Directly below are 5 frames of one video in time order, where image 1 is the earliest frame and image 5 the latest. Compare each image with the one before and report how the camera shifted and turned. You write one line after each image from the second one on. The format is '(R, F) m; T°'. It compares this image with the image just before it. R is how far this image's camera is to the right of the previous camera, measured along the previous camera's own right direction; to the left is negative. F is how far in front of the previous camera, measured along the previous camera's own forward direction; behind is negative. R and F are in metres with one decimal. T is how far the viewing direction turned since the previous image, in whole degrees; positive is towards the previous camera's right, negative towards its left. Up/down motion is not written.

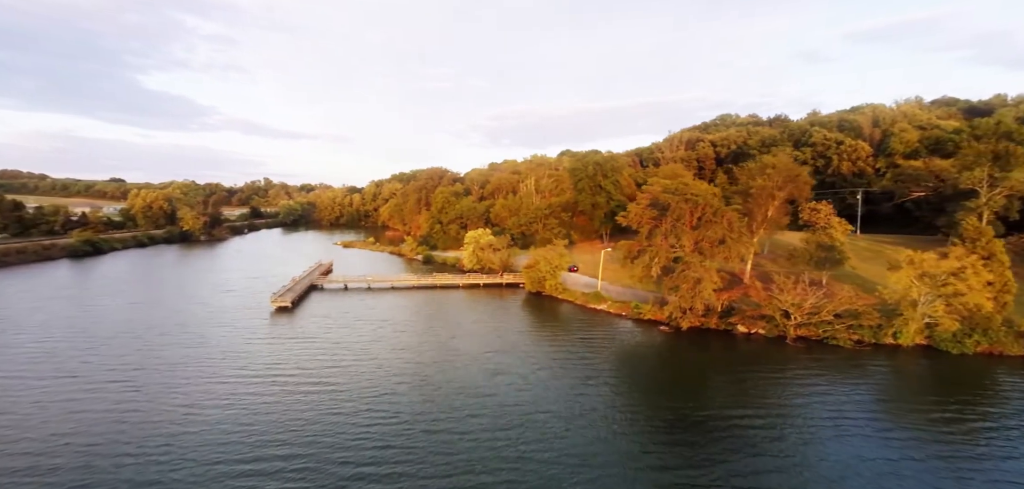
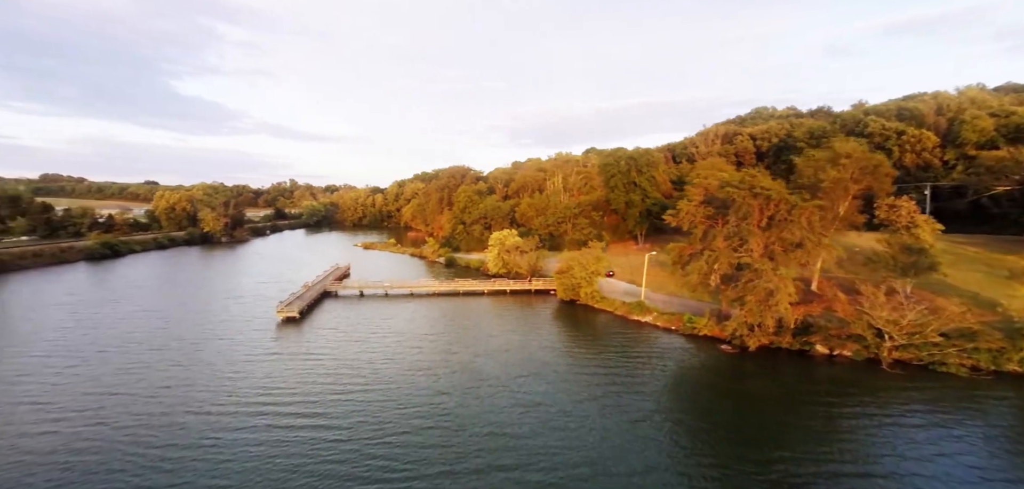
(-0.7, +5.5) m; -3°
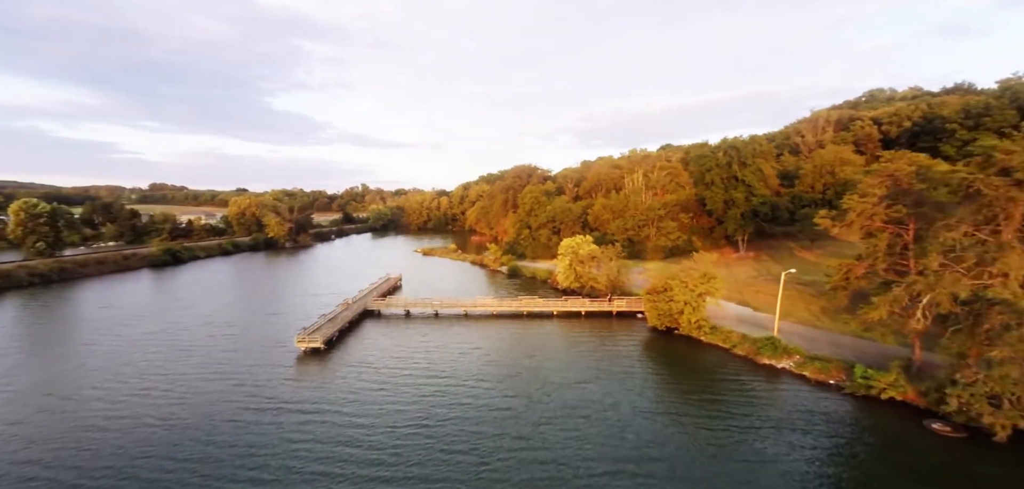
(-0.7, +10.7) m; -8°
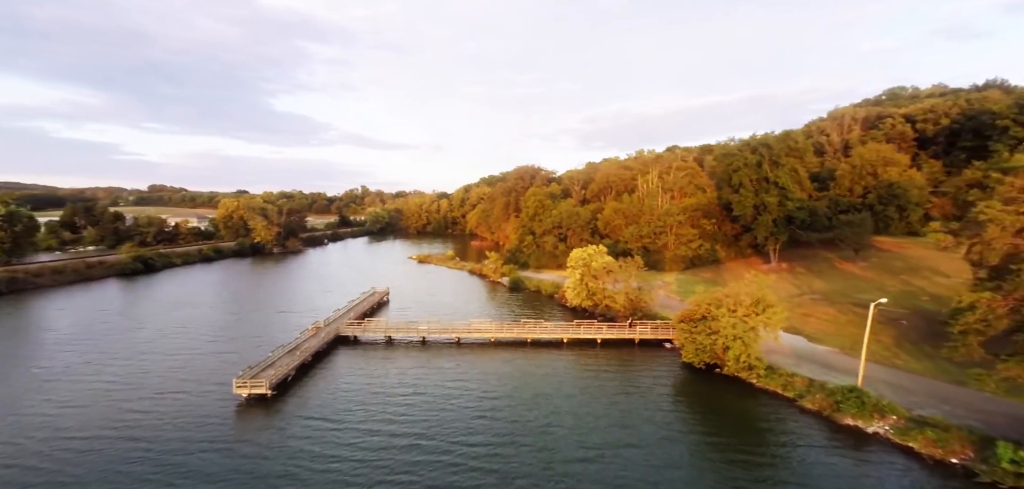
(0.0, +7.7) m; 0°
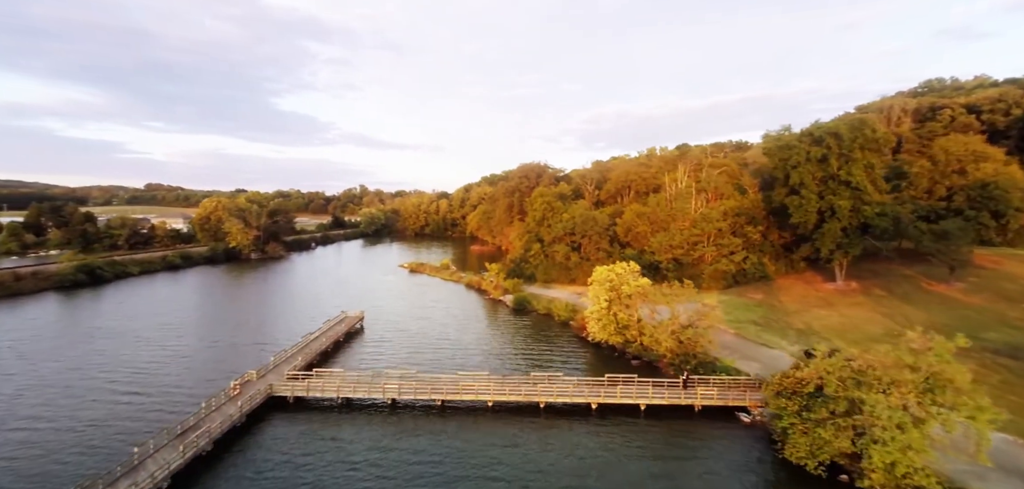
(-0.2, +11.5) m; 0°
